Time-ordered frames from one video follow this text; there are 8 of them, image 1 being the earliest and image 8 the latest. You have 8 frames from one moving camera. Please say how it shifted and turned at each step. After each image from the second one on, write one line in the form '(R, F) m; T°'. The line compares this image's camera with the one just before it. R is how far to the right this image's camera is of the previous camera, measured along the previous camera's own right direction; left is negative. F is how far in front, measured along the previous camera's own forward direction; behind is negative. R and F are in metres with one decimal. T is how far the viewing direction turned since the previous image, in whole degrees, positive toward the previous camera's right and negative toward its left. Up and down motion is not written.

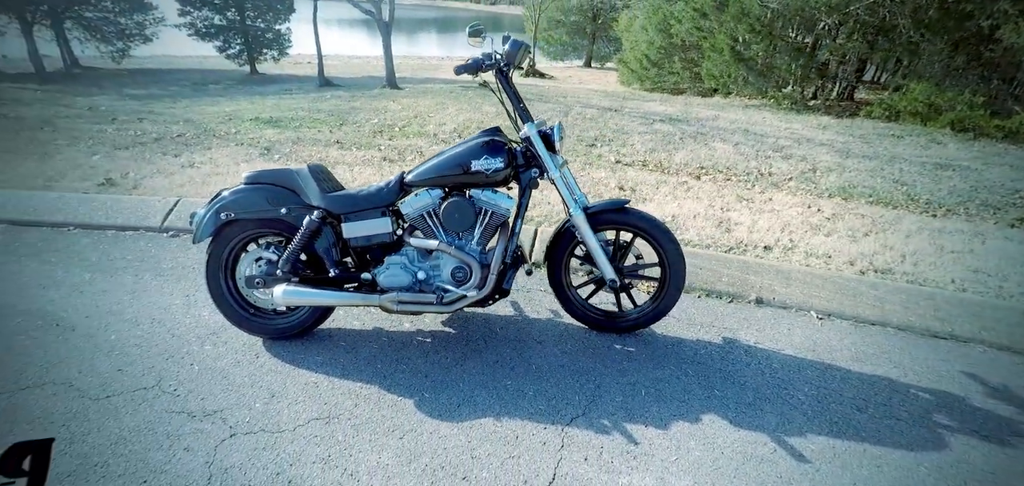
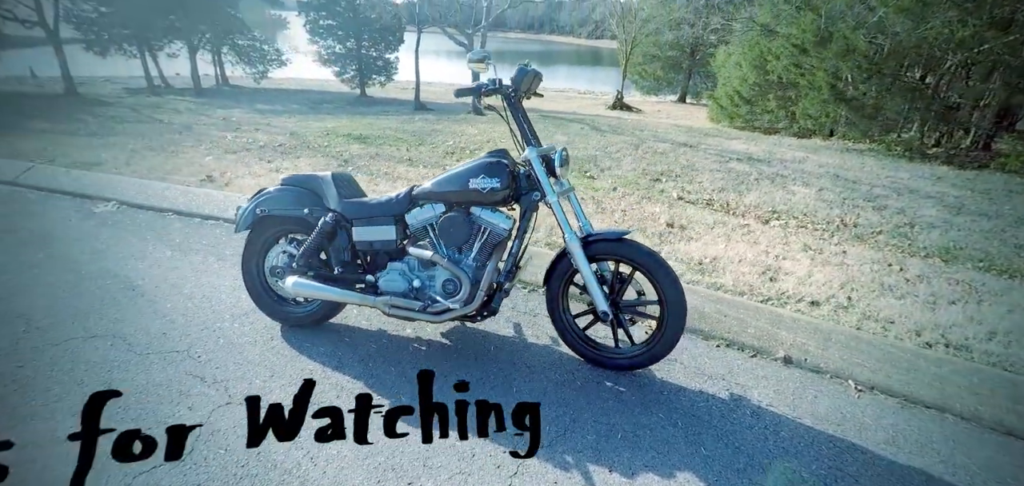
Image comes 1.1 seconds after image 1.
(+0.6, 0.0) m; -12°
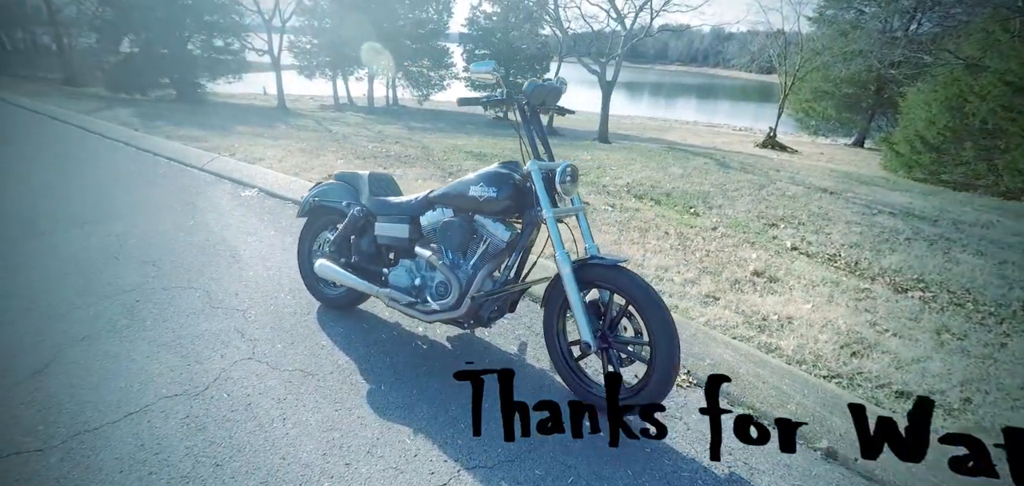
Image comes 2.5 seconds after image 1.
(+0.9, +0.2) m; -18°
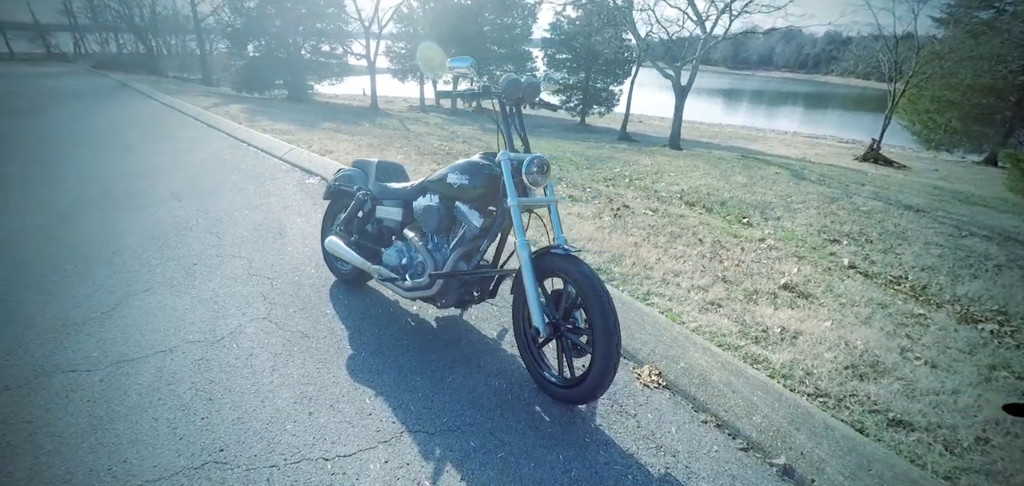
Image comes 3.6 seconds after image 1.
(+0.7, 0.0) m; -11°
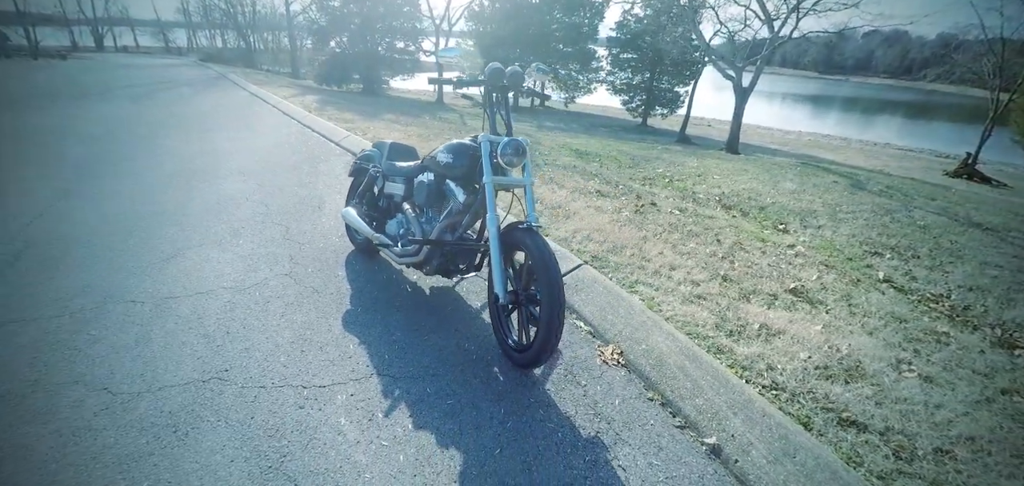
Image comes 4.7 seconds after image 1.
(+0.6, -0.1) m; -8°
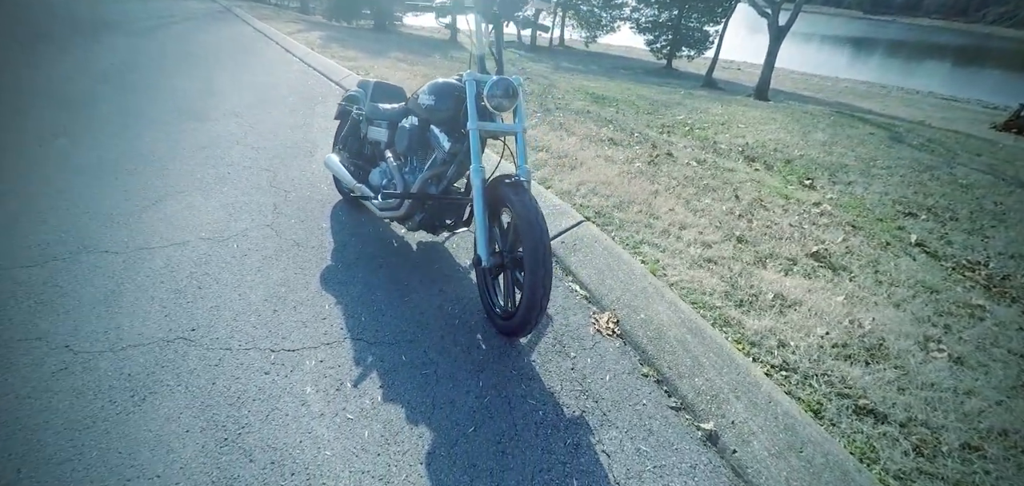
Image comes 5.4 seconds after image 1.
(+0.2, +0.3) m; -2°
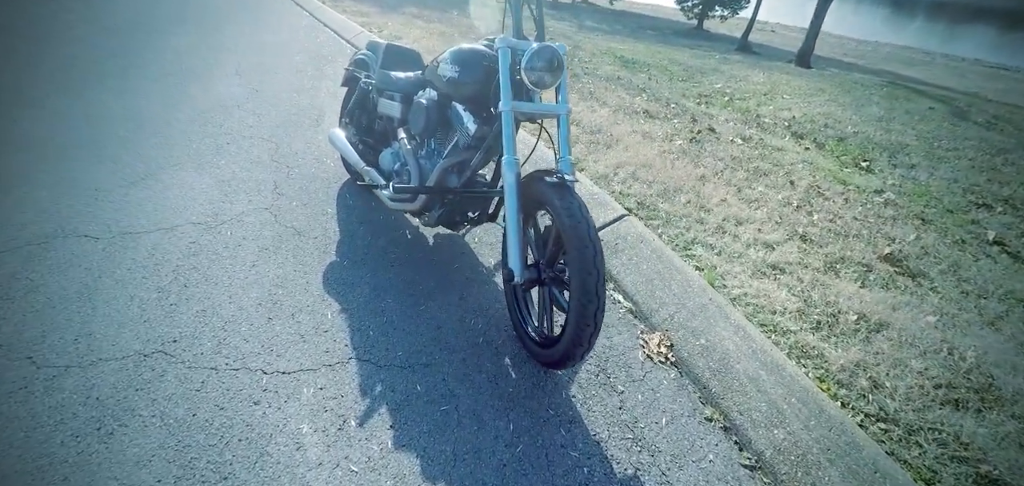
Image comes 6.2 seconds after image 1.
(-0.1, +0.5) m; -1°
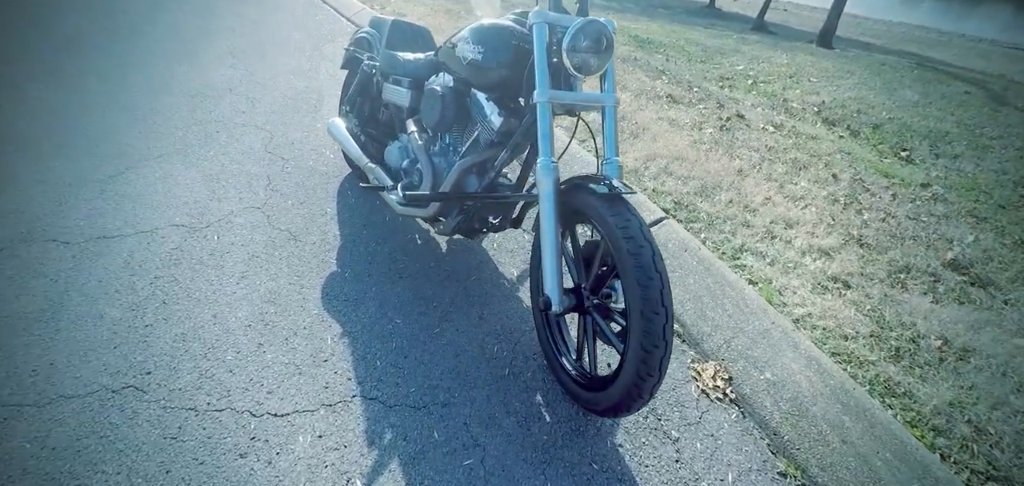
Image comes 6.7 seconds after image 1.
(-0.1, +0.4) m; 0°
